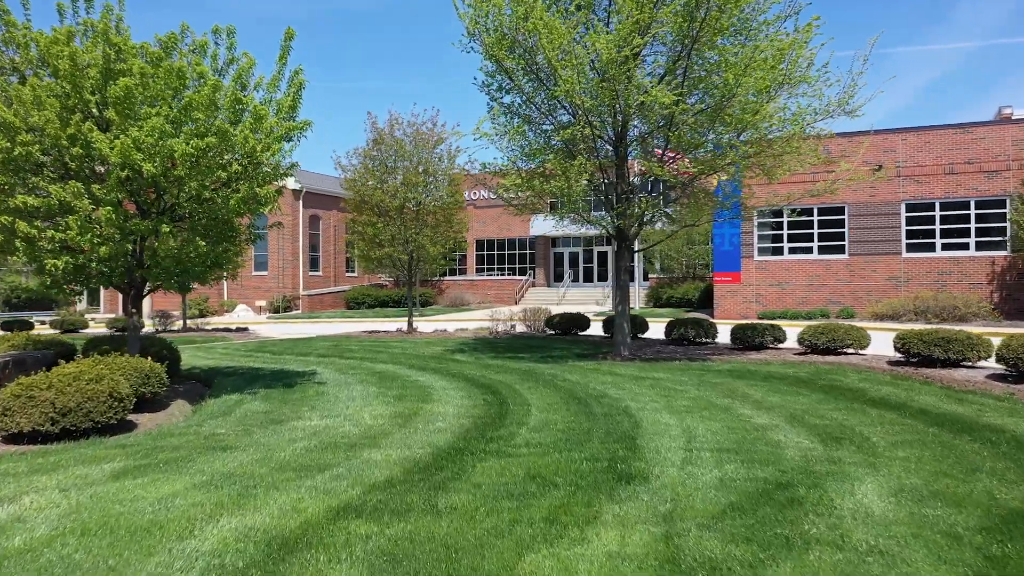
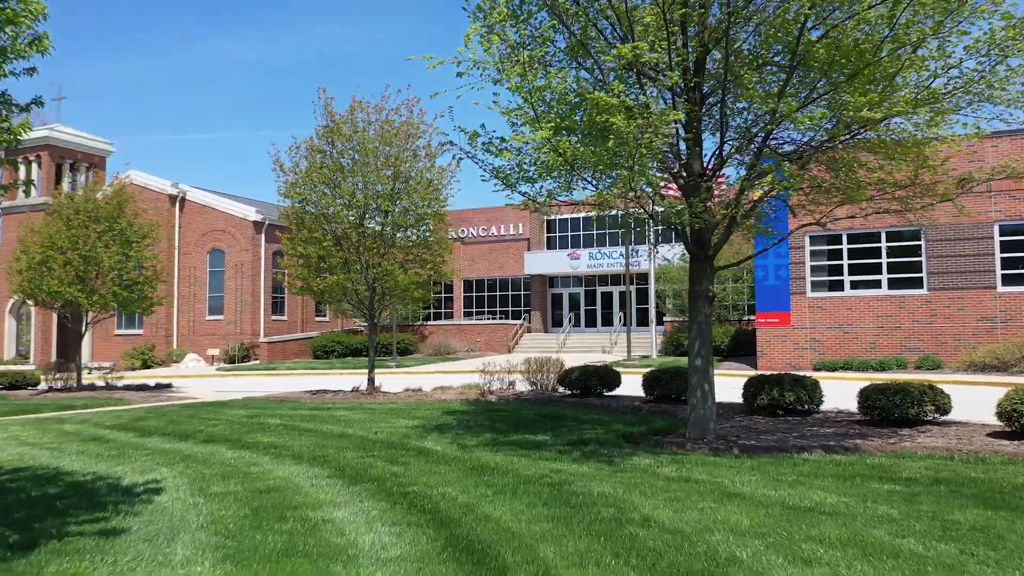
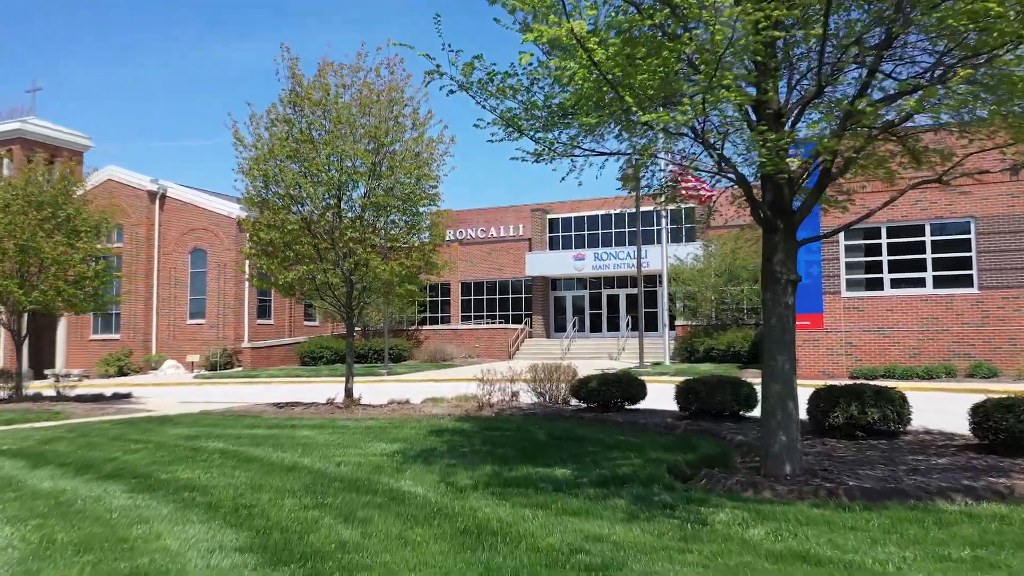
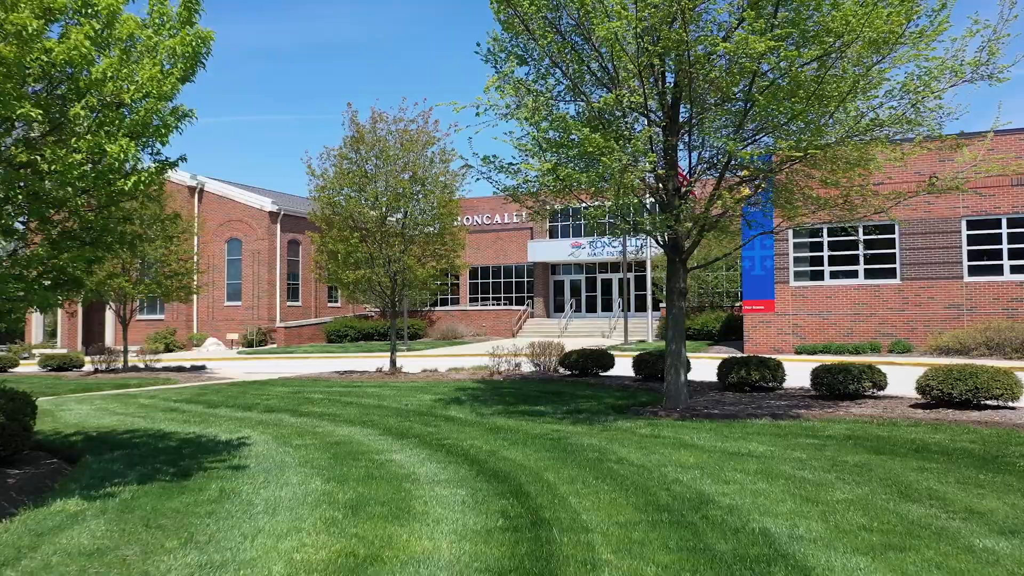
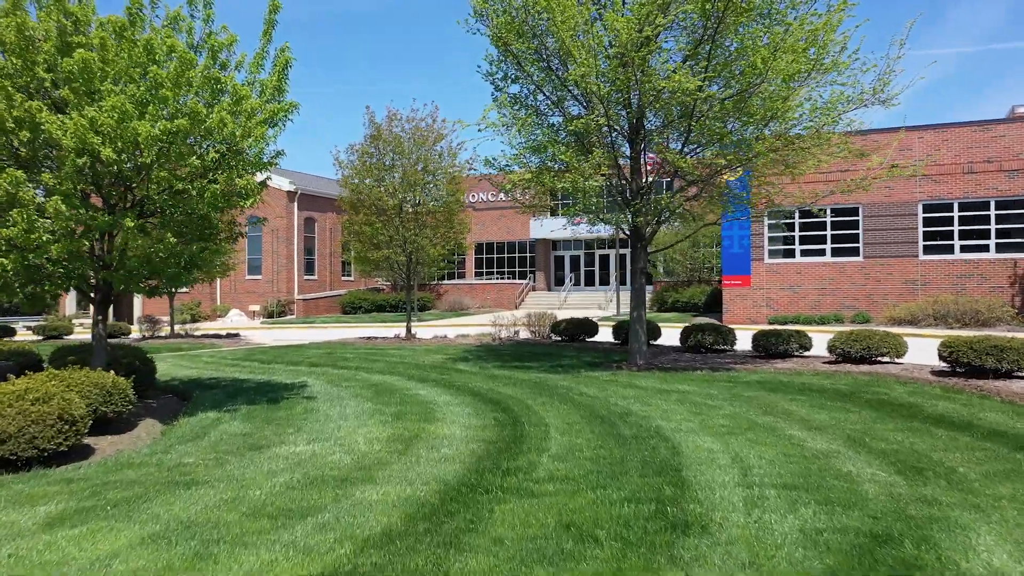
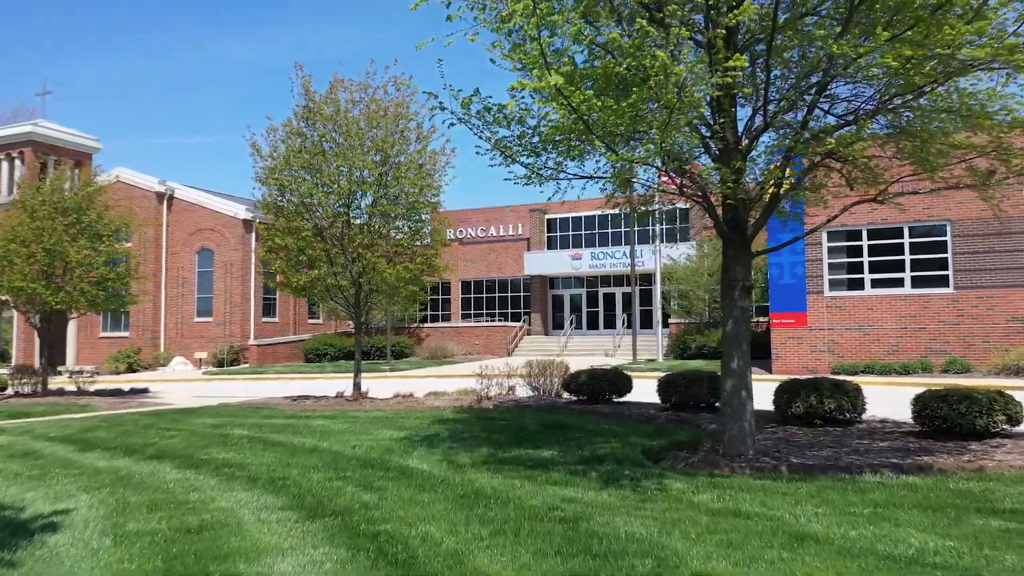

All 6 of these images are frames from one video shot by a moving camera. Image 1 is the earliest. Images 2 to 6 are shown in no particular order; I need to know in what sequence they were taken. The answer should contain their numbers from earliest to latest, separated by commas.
5, 4, 2, 6, 3
